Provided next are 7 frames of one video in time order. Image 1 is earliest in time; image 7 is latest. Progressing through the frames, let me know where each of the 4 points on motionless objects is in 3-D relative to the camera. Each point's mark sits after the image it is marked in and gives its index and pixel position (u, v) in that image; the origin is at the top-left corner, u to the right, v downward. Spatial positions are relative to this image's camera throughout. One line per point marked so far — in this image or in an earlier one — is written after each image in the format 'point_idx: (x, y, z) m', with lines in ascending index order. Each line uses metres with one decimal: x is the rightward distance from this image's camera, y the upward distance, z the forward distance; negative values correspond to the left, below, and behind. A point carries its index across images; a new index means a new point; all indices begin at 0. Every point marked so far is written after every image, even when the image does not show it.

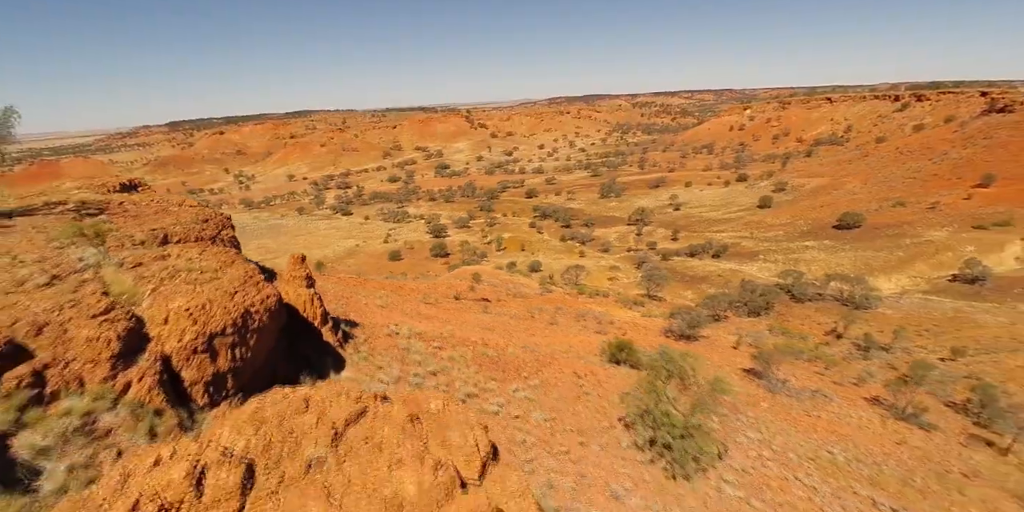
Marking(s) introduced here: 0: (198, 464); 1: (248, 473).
0: (-1.5, -1.2, +2.3) m
1: (-1.3, -1.2, +2.2) m
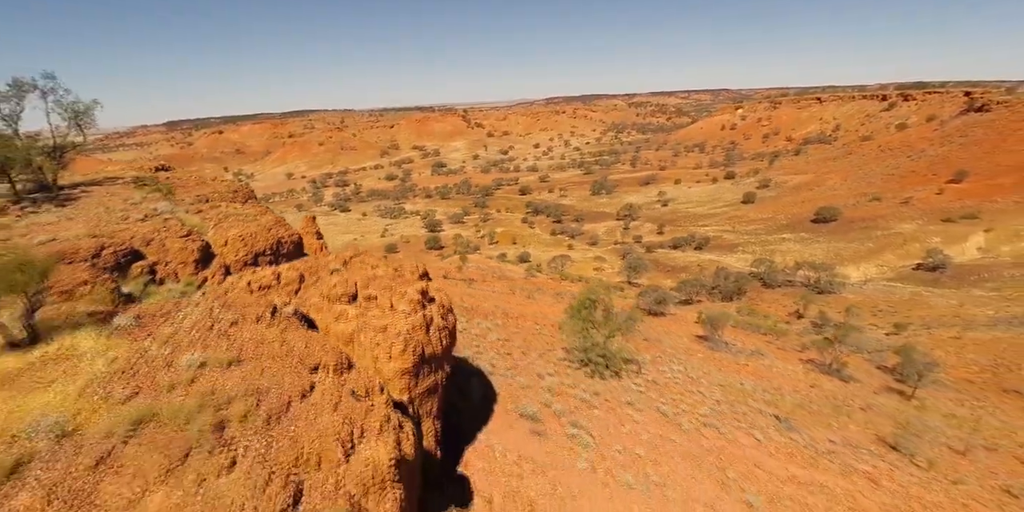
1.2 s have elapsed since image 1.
0: (-2.4, -0.3, +4.6) m
1: (-2.1, -0.3, +4.5) m
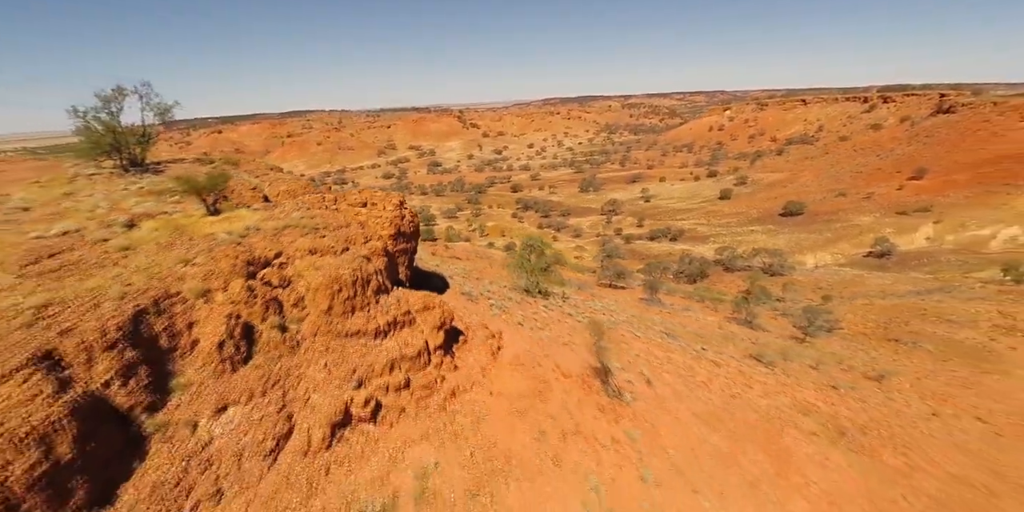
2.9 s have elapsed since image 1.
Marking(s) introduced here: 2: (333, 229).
0: (-3.6, +1.1, +8.5) m
1: (-3.4, +1.0, +8.4) m
2: (-2.7, +0.3, +6.7) m
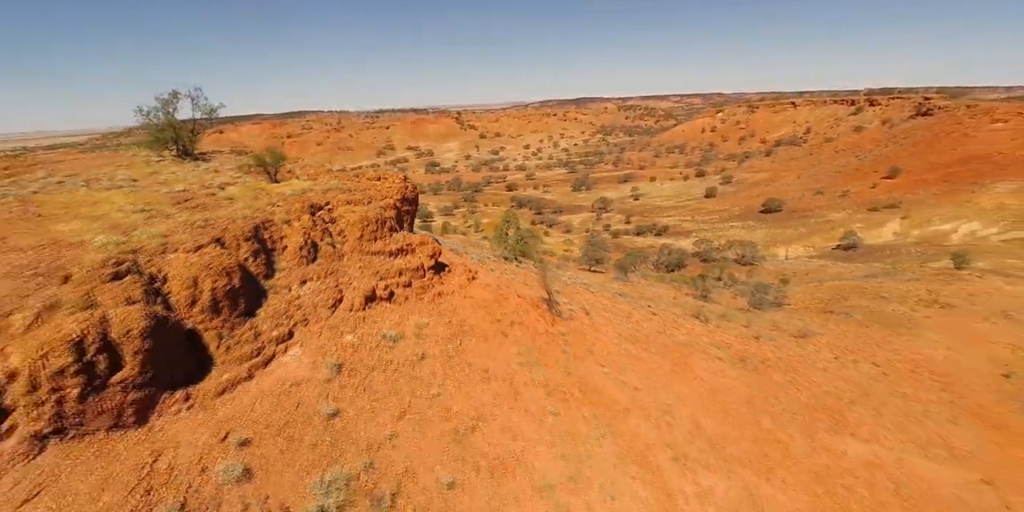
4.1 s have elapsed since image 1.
0: (-4.3, +2.1, +11.7) m
1: (-4.1, +2.1, +11.6) m
2: (-3.4, +1.4, +9.9) m
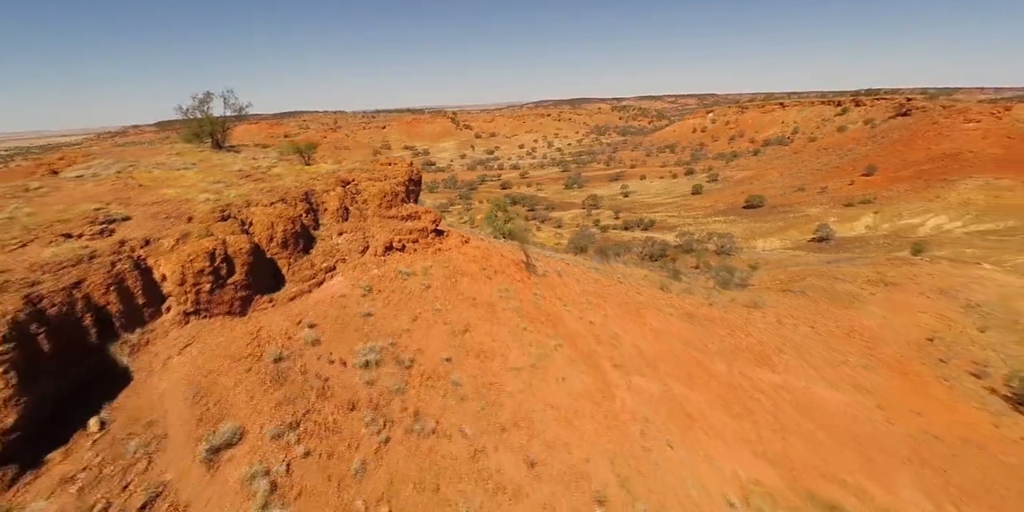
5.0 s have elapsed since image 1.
0: (-4.8, +3.1, +14.4) m
1: (-4.6, +3.0, +14.3) m
2: (-3.8, +2.3, +12.6) m
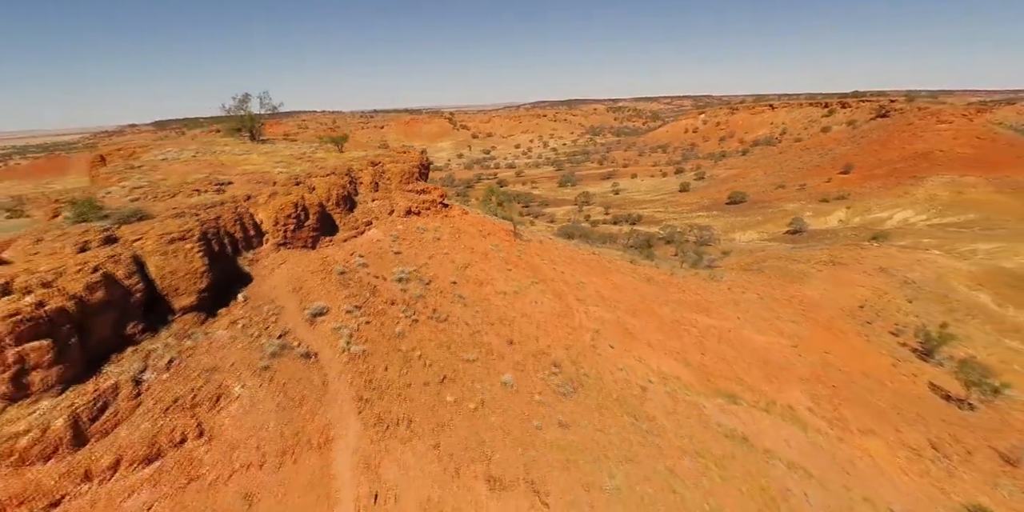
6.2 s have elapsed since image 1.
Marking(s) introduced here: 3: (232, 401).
0: (-5.2, +4.4, +18.0) m
1: (-5.0, +4.3, +17.9) m
2: (-4.2, +3.6, +16.2) m
3: (-4.7, -2.4, +7.4) m
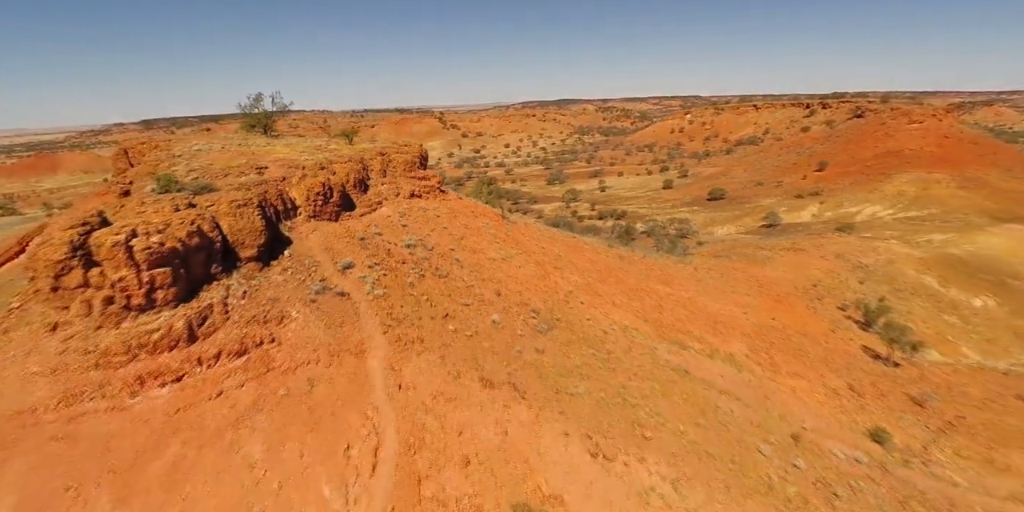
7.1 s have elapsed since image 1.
0: (-5.8, +5.3, +20.6) m
1: (-5.5, +5.2, +20.5) m
2: (-4.7, +4.5, +18.8) m
3: (-5.0, -1.5, +10.0) m
